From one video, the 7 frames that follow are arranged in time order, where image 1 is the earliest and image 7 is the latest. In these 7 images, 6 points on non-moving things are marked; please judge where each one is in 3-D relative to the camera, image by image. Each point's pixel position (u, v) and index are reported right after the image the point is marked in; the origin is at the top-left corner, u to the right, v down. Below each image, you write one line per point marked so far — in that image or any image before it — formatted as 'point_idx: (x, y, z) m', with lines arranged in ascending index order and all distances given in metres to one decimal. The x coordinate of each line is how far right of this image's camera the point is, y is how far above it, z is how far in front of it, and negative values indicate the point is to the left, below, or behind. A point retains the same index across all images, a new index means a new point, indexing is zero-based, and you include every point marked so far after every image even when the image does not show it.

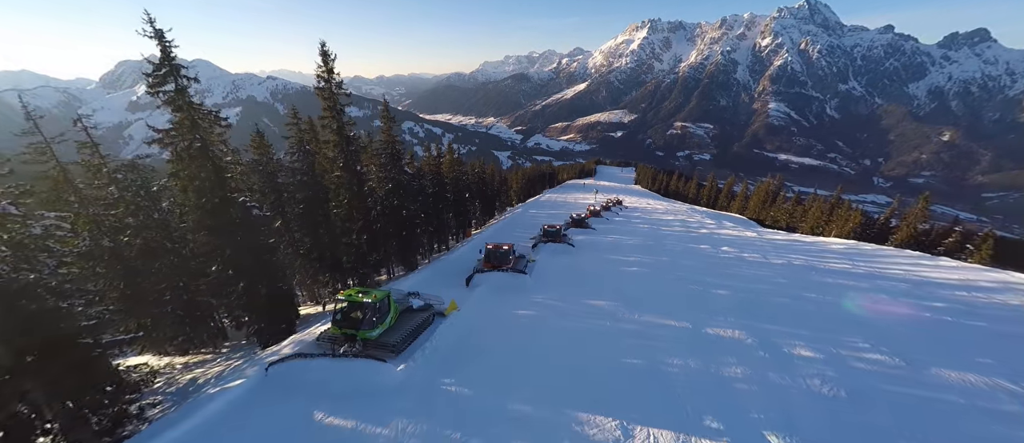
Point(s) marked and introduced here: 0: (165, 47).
0: (-10.7, +5.4, +10.3) m
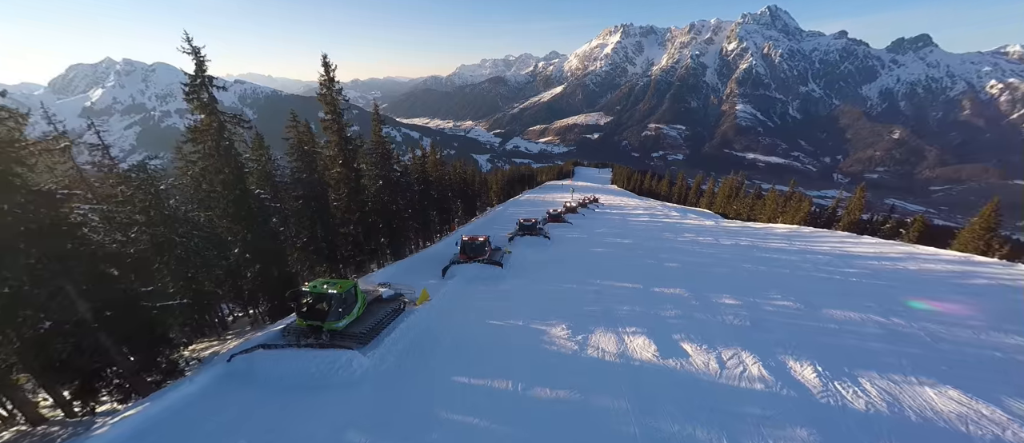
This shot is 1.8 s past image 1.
0: (-11.5, +5.9, +12.2) m
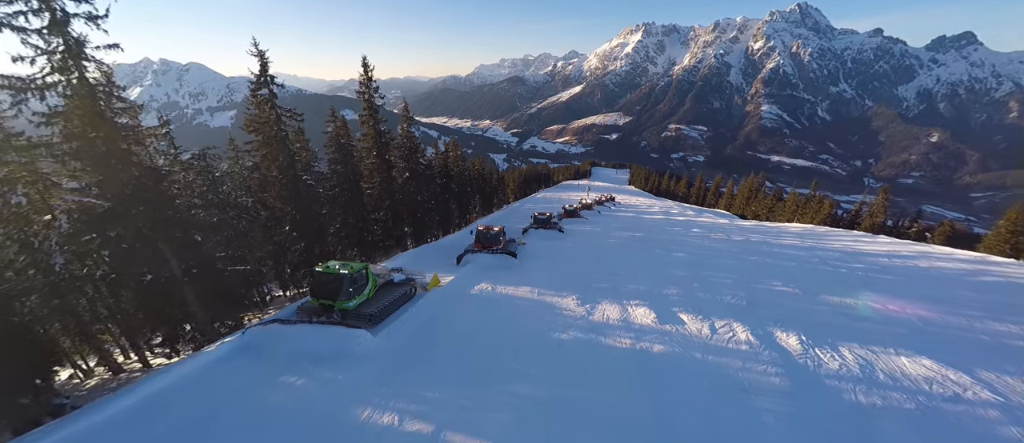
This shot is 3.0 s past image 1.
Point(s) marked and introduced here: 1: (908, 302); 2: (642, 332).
0: (-10.6, +6.8, +14.2) m
1: (+17.9, -3.7, +14.9) m
2: (+4.2, -3.5, +10.6) m
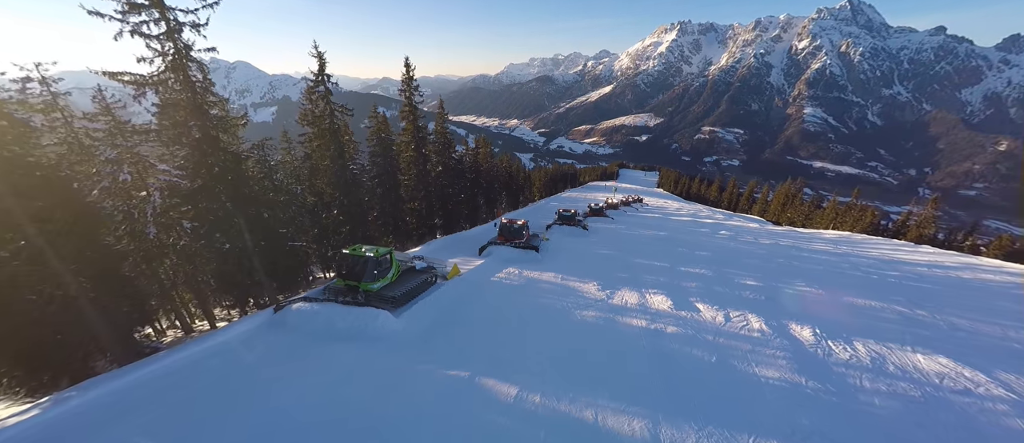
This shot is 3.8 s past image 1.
0: (-9.1, +7.7, +15.9) m
1: (+19.0, -3.9, +14.7) m
2: (+5.0, -3.2, +11.4) m
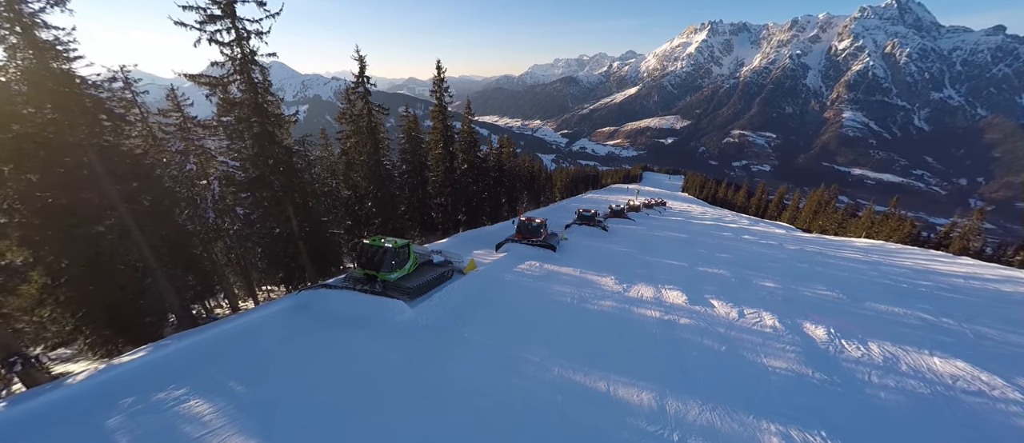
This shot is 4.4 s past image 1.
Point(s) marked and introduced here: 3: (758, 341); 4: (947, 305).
0: (-7.8, +8.2, +17.2) m
1: (+19.9, -4.3, +14.3) m
2: (+5.7, -3.1, +11.9) m
3: (+7.4, -3.6, +10.0) m
4: (+21.0, -4.1, +15.9) m
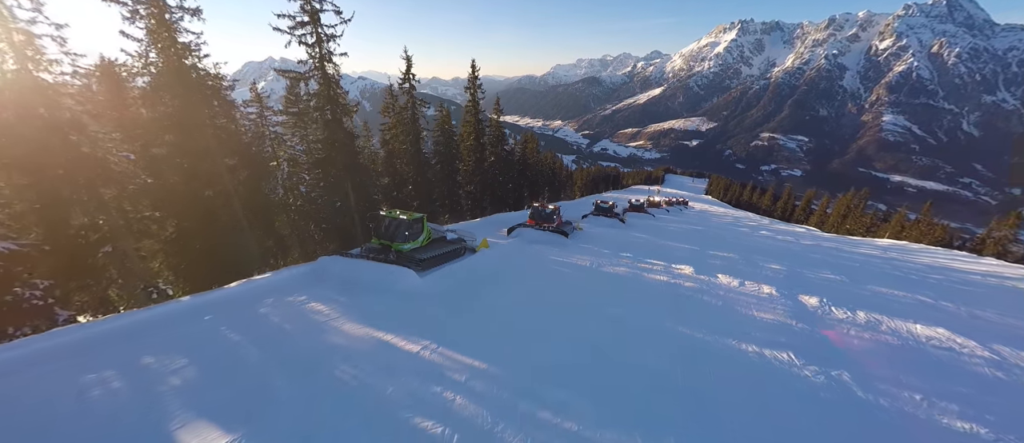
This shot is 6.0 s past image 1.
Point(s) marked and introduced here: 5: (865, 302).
0: (-6.0, +9.4, +19.6) m
1: (+21.1, -3.8, +15.2) m
2: (+6.8, -2.3, +13.5) m
3: (+8.4, -2.8, +11.5) m
4: (+22.2, -3.7, +16.7) m
5: (+14.7, -3.3, +13.8) m
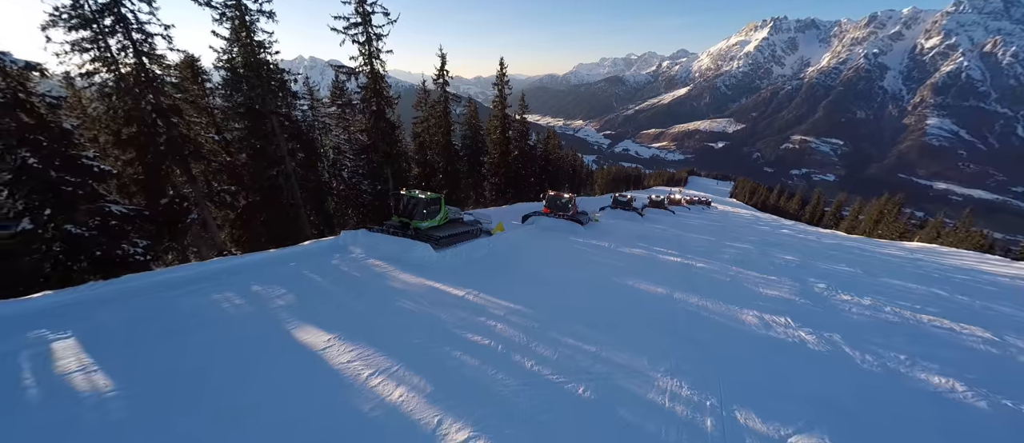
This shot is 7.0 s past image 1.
0: (-4.3, +10.3, +21.1) m
1: (+22.1, -3.6, +15.3) m
2: (+7.9, -1.7, +14.4) m
3: (+9.3, -2.3, +12.3) m
4: (+23.4, -3.5, +16.8) m
5: (+15.7, -2.9, +14.3) m
